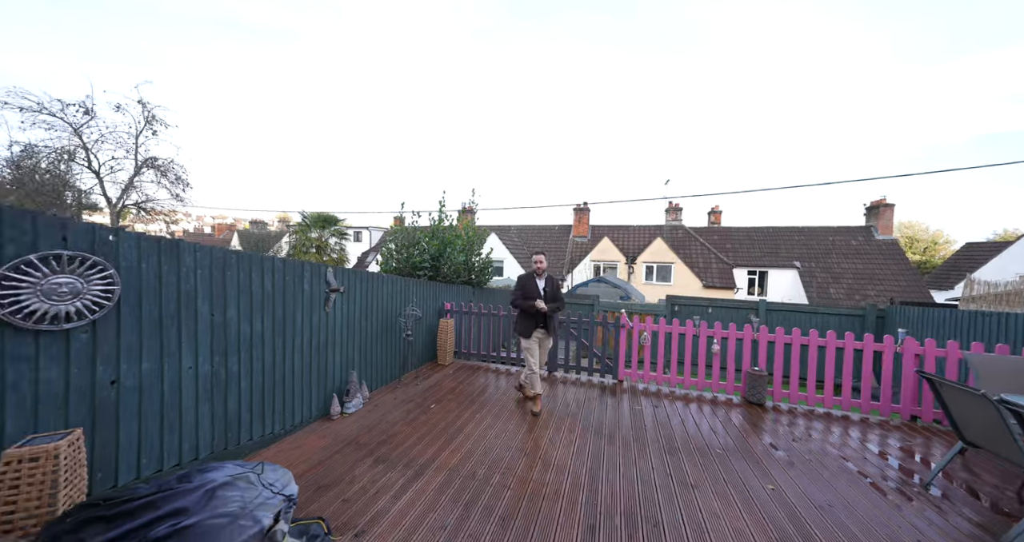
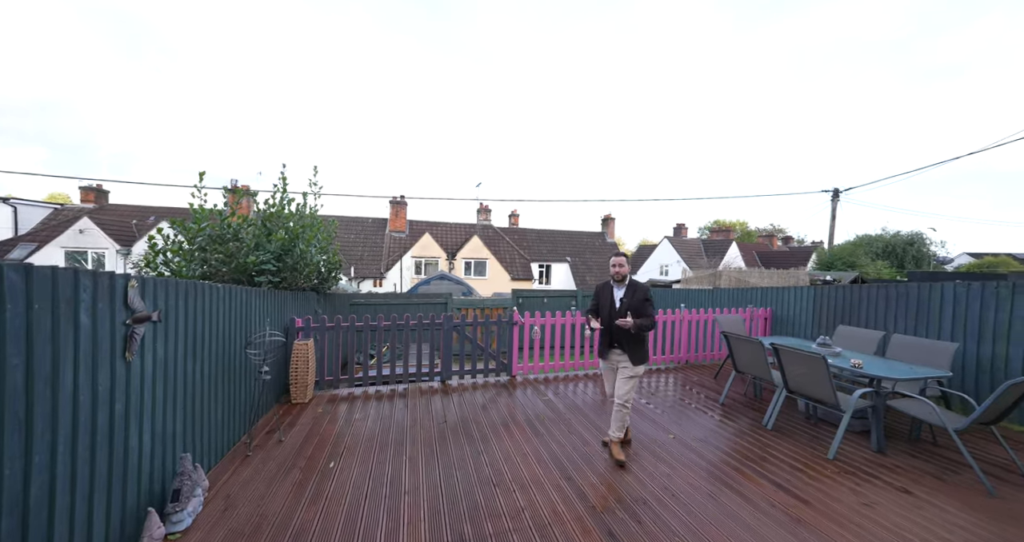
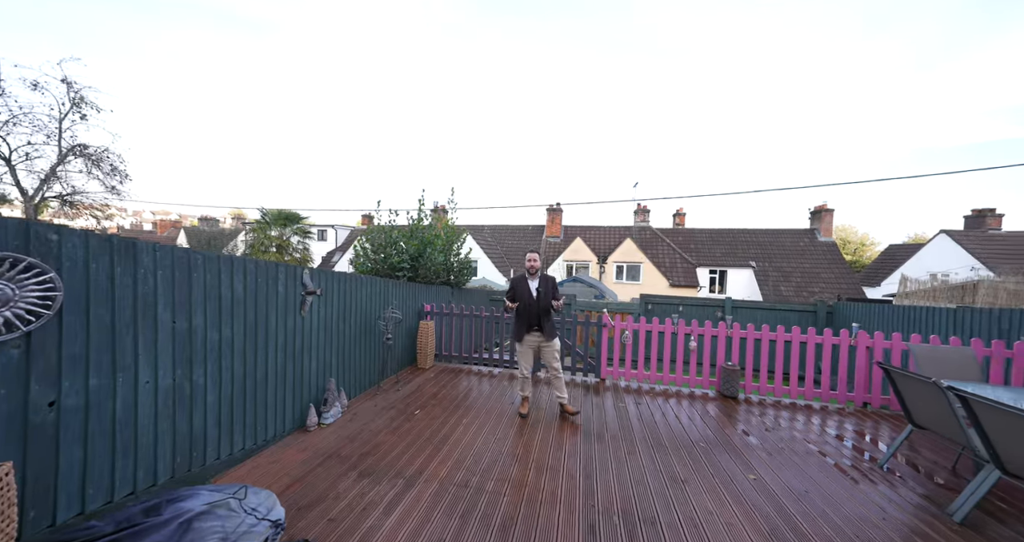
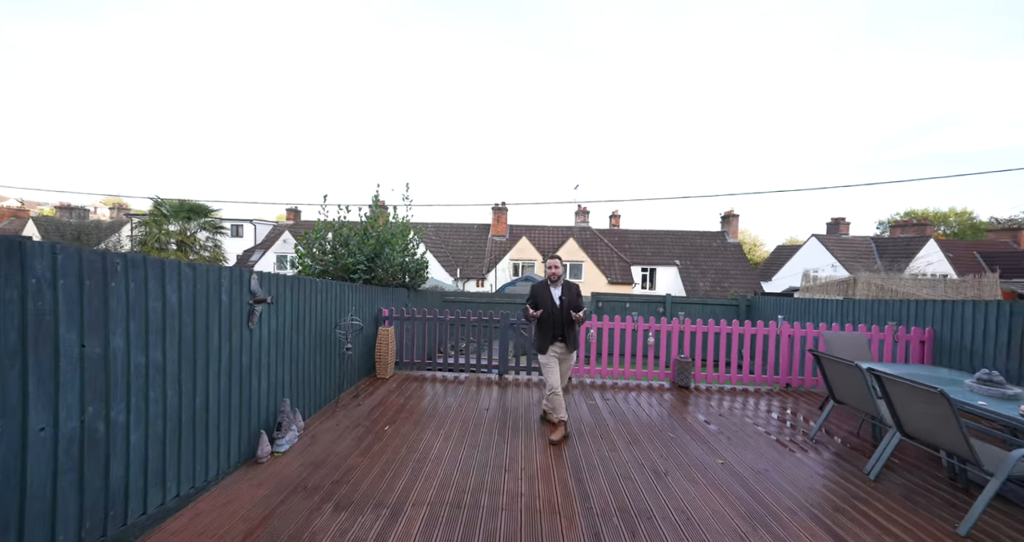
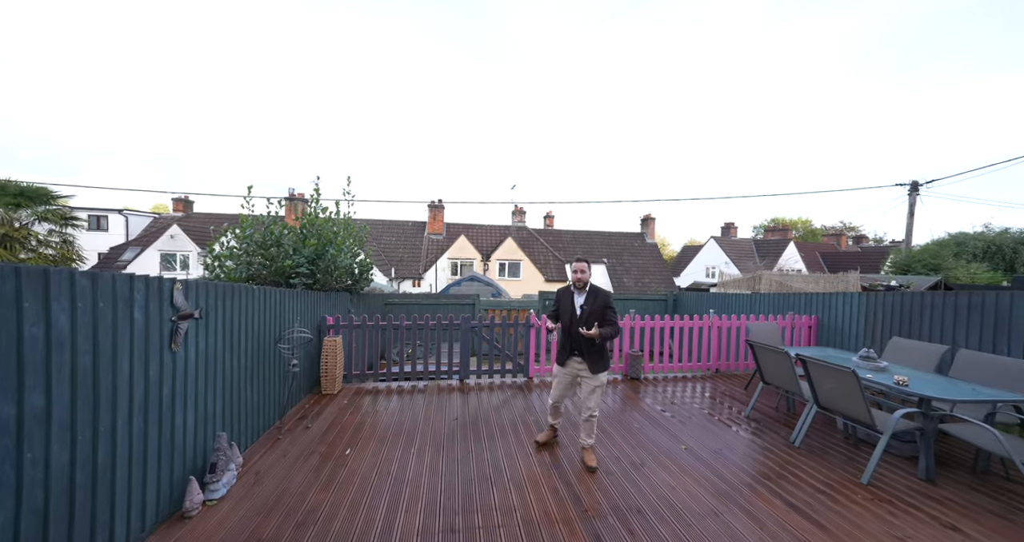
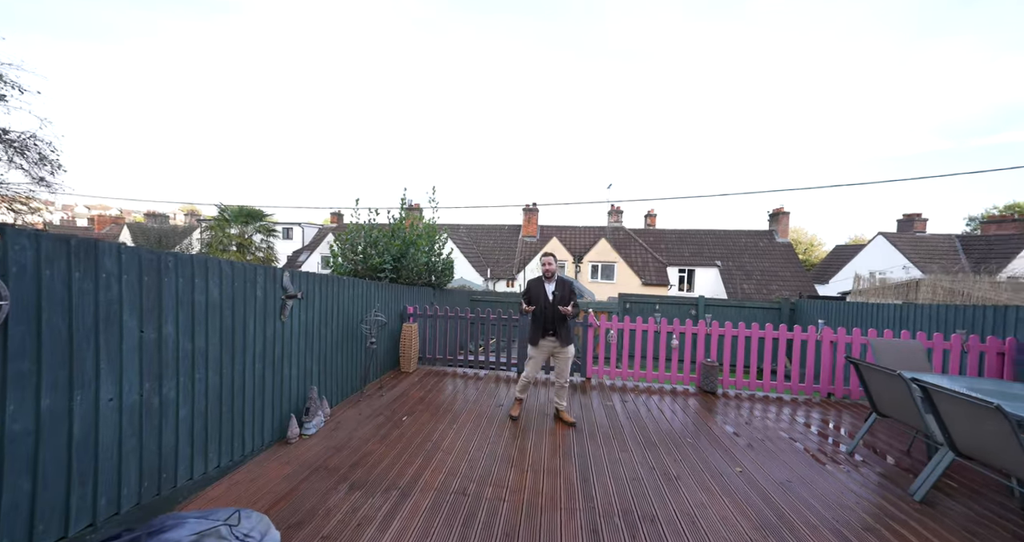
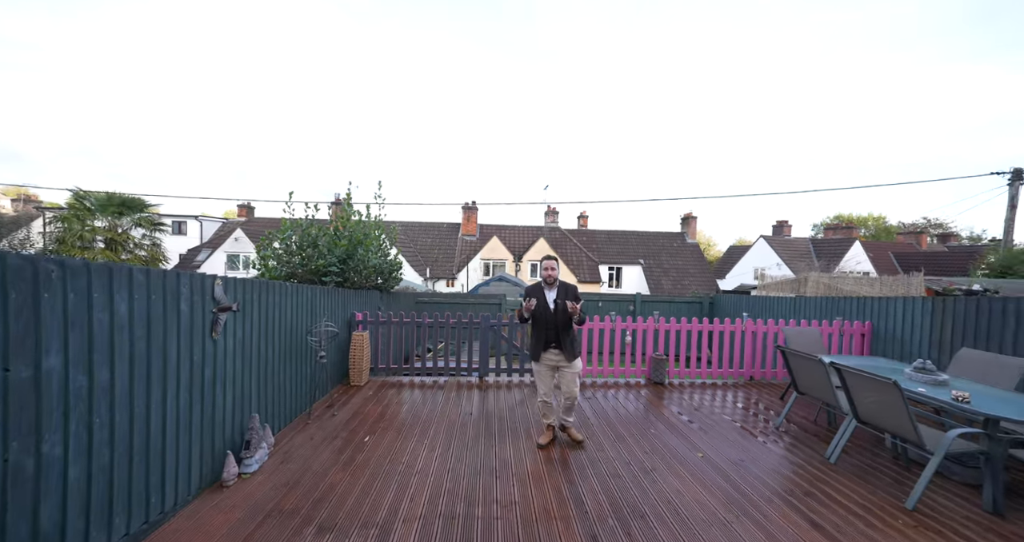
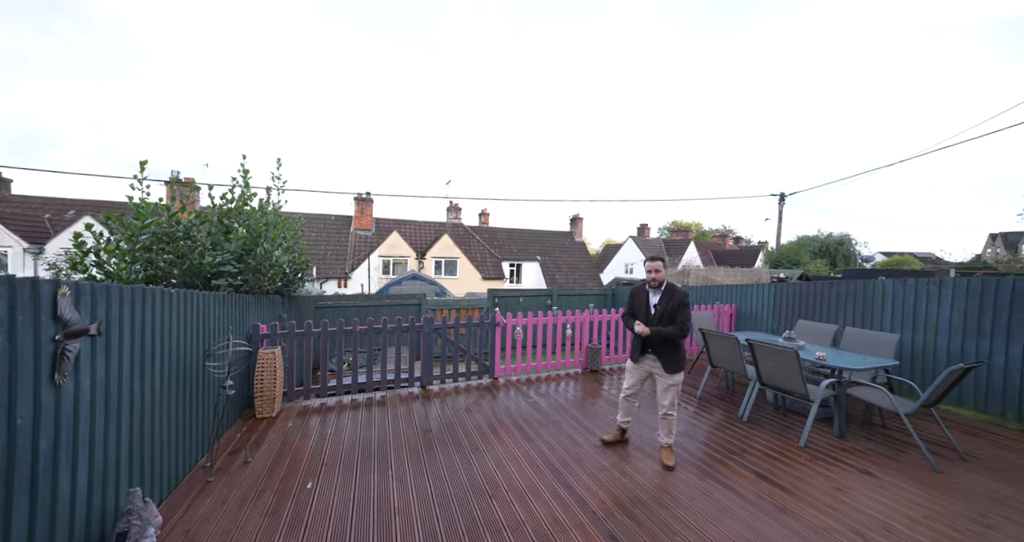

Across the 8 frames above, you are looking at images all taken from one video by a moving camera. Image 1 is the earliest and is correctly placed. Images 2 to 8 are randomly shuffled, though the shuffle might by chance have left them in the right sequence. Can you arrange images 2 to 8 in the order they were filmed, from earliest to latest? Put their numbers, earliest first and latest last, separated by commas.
3, 6, 4, 7, 5, 2, 8
